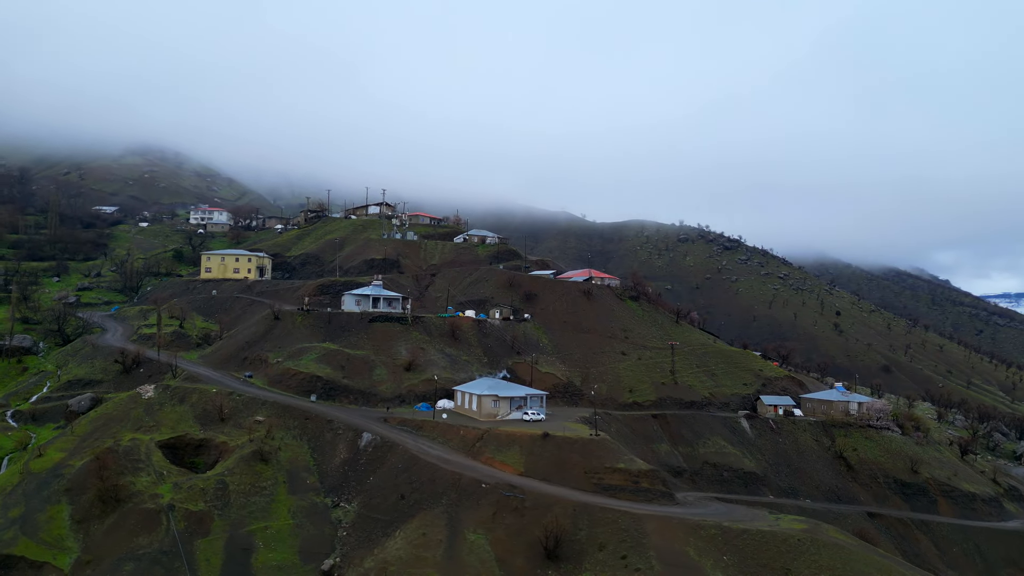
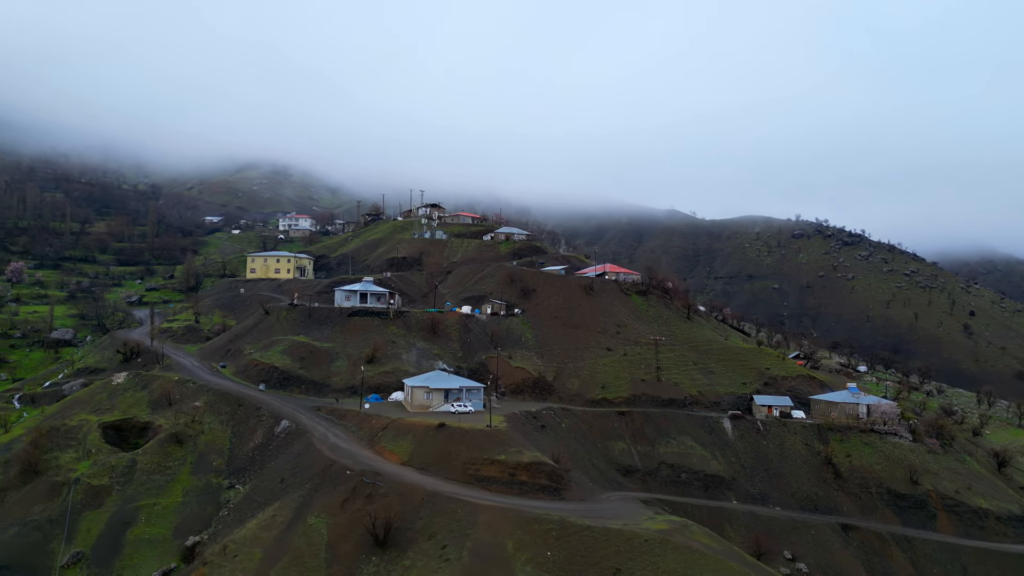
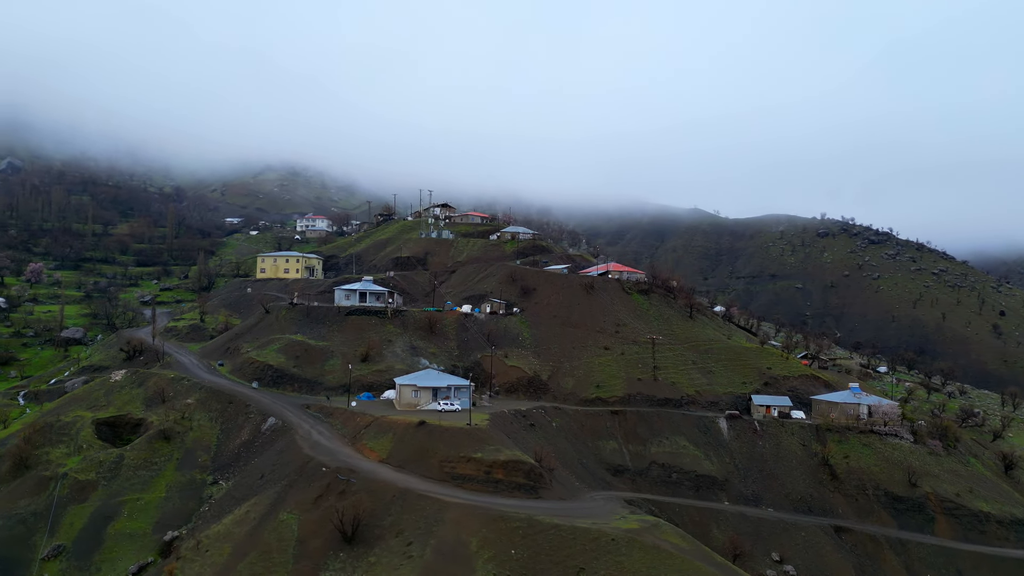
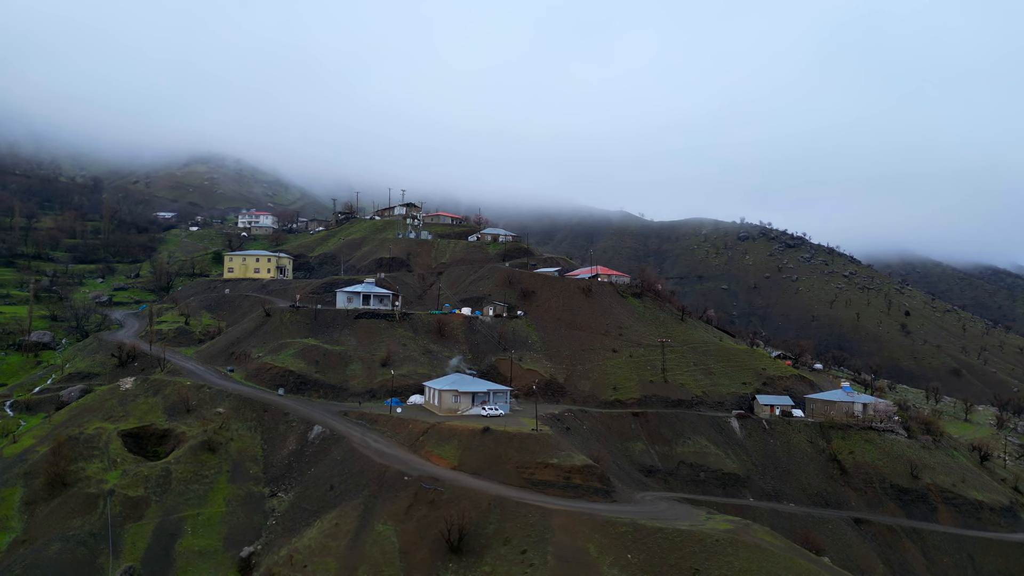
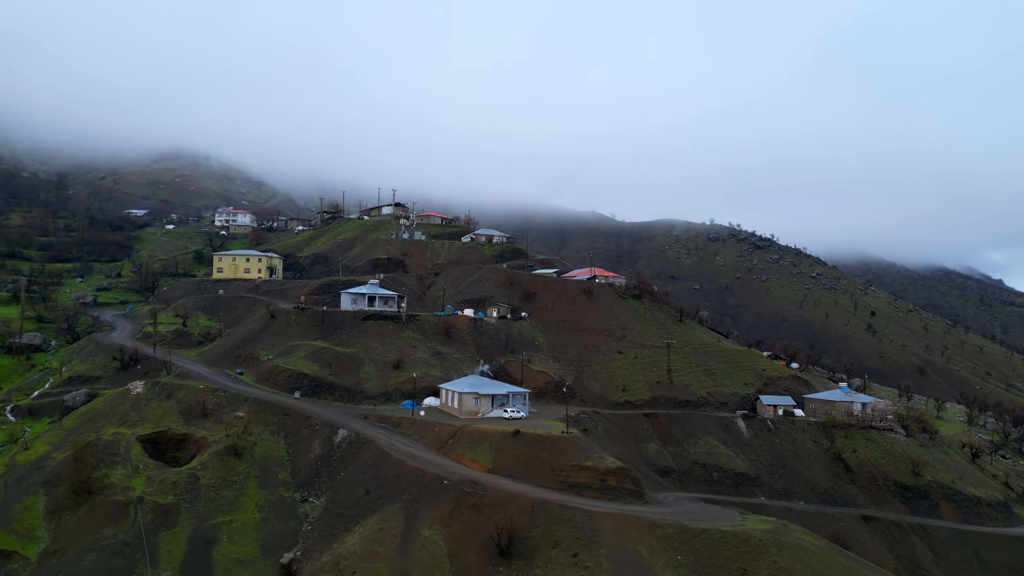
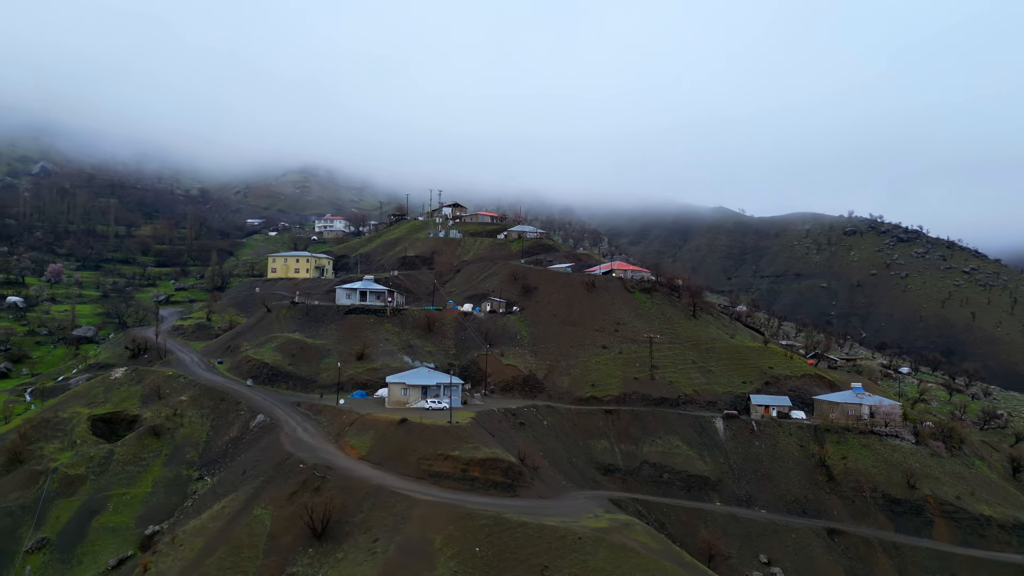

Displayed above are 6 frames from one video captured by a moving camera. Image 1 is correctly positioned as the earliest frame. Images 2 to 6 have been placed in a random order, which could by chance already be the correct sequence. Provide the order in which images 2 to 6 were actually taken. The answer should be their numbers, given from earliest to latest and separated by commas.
5, 4, 2, 3, 6
